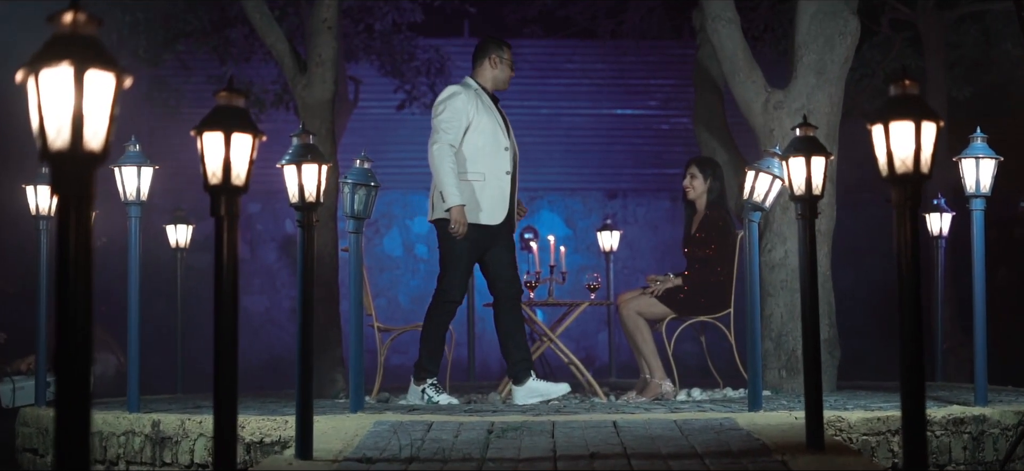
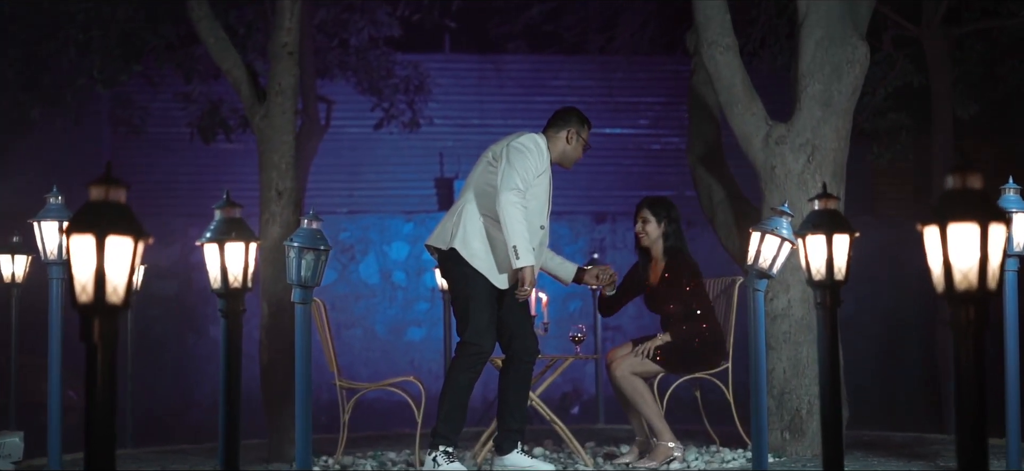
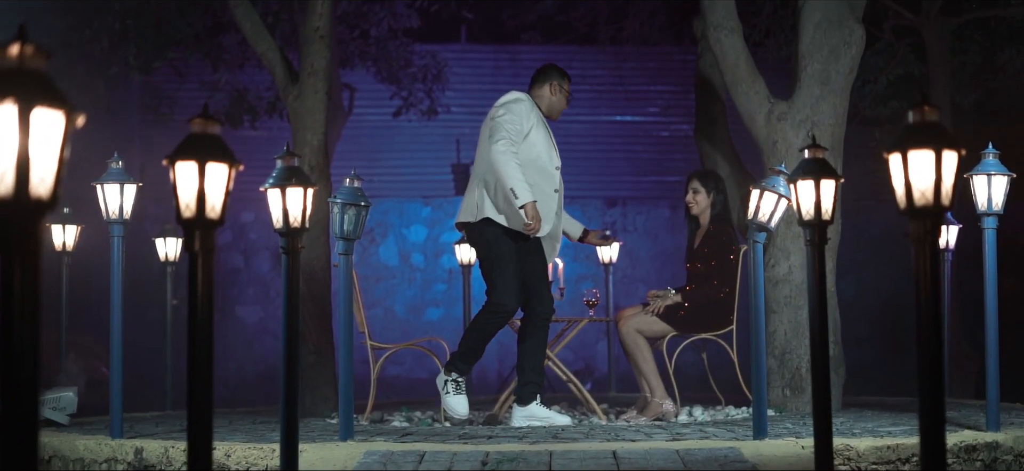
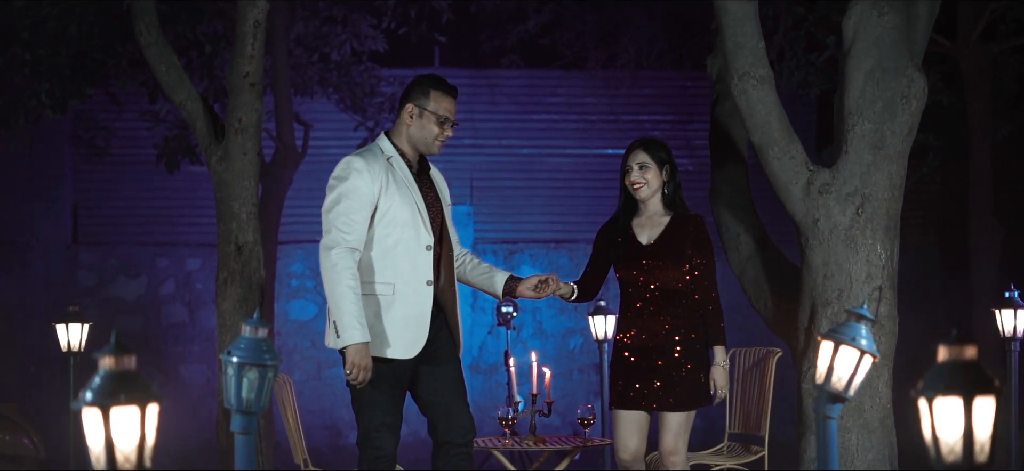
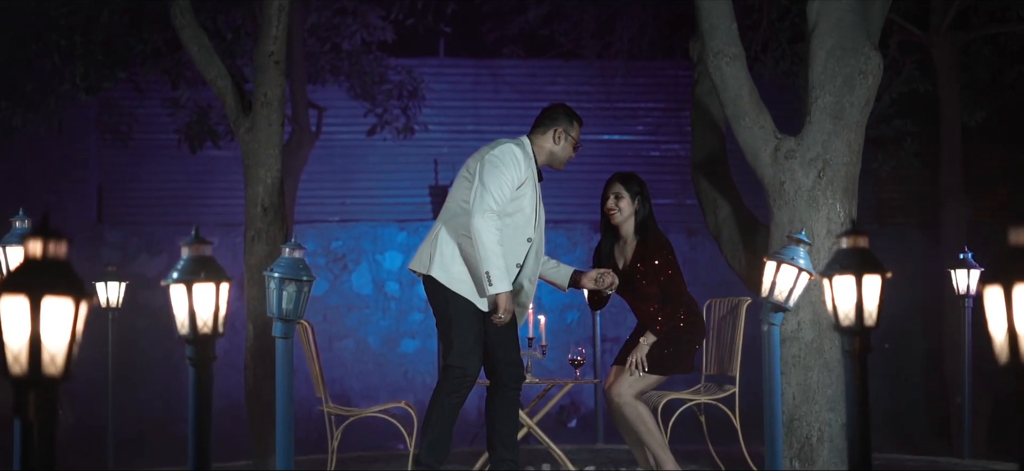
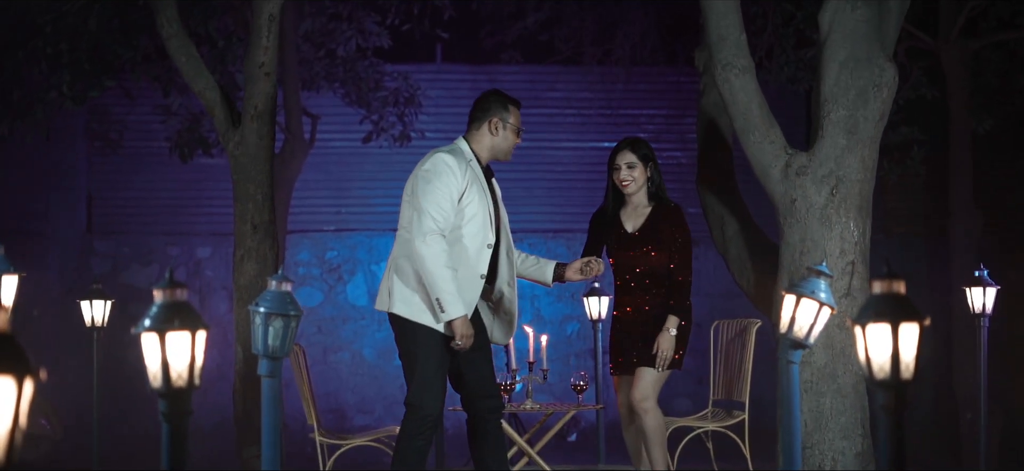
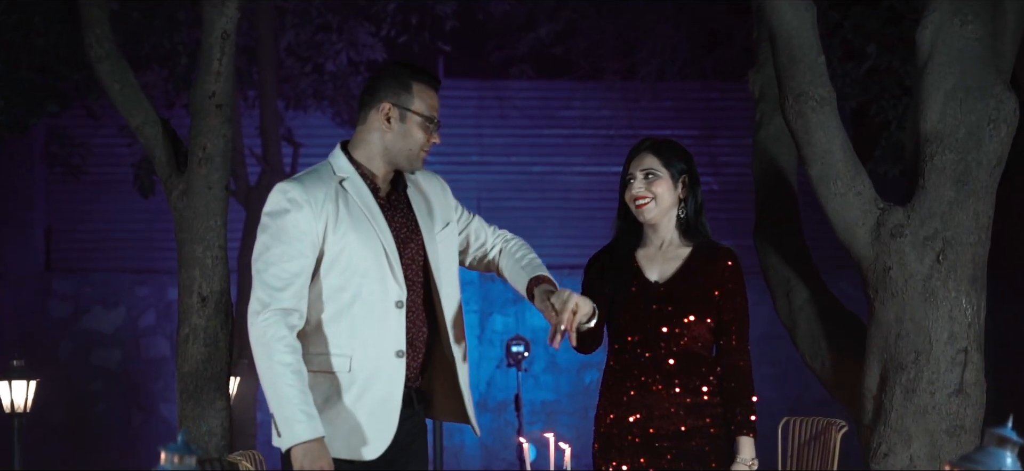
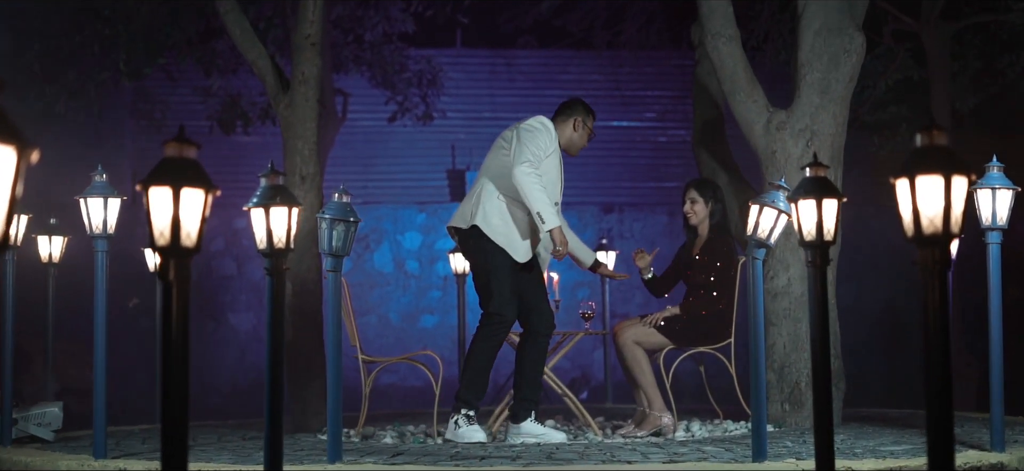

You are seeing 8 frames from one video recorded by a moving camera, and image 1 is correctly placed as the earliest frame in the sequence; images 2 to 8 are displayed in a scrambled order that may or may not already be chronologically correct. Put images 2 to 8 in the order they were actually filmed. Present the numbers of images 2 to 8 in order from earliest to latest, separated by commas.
3, 8, 2, 5, 6, 4, 7
